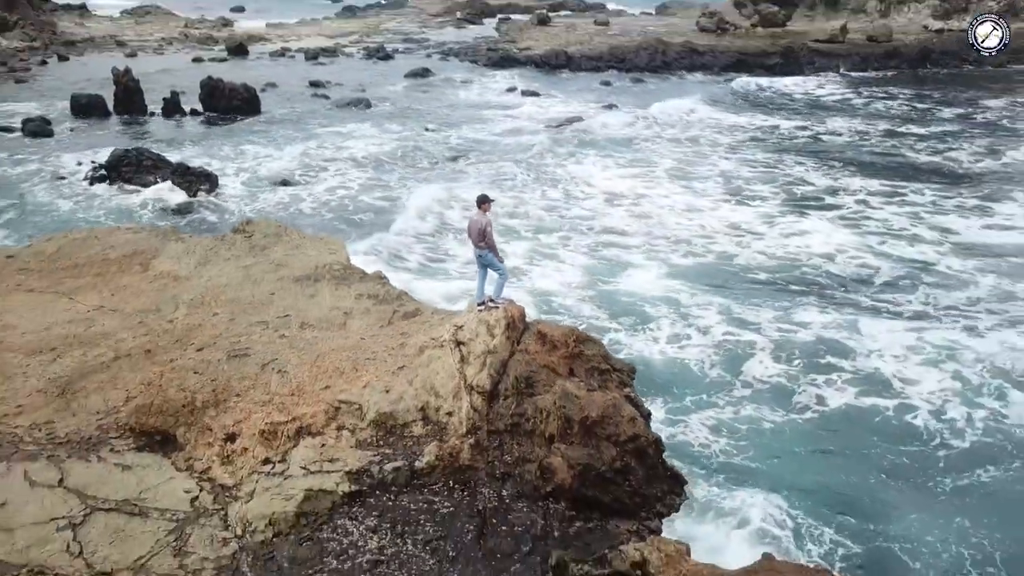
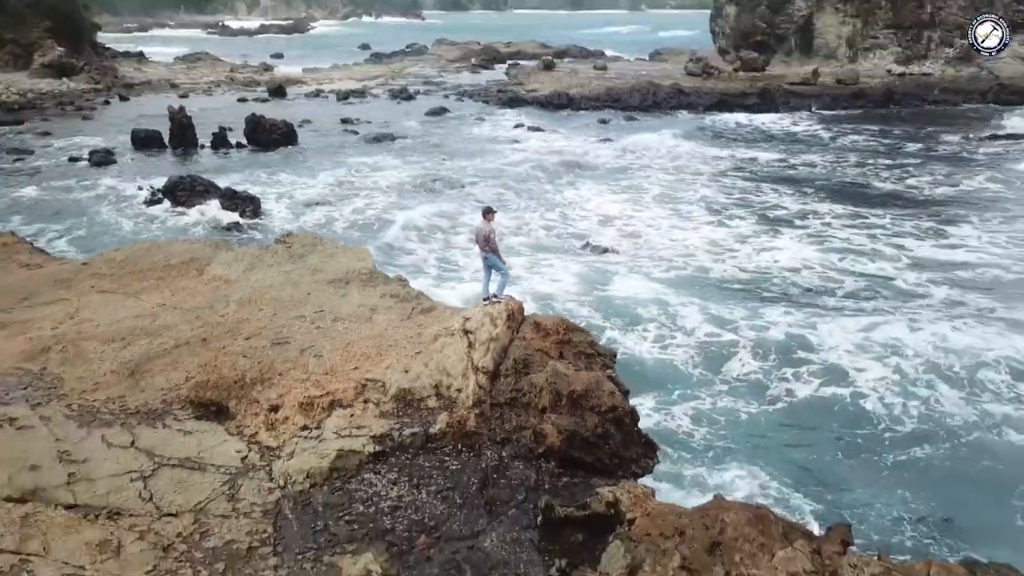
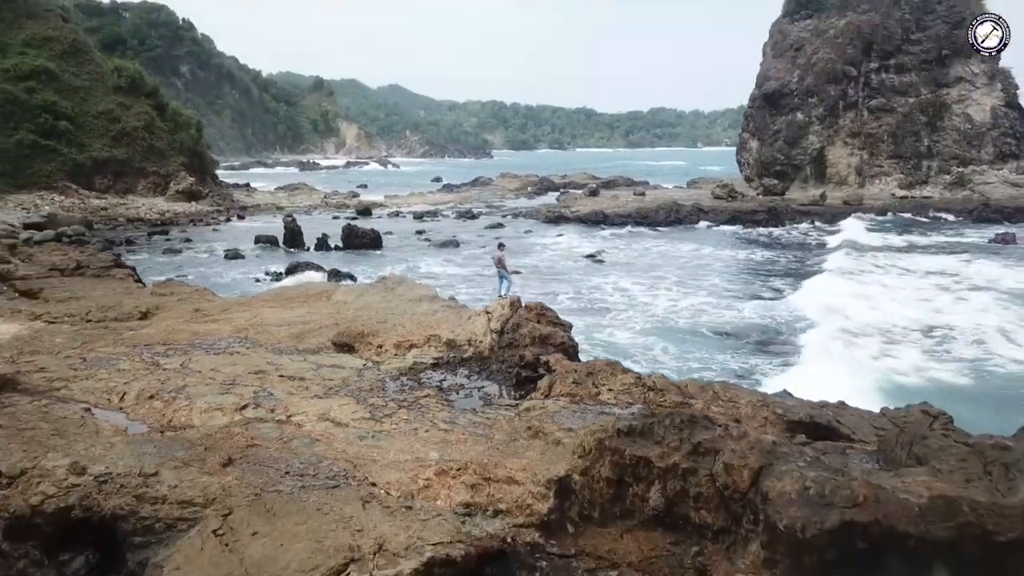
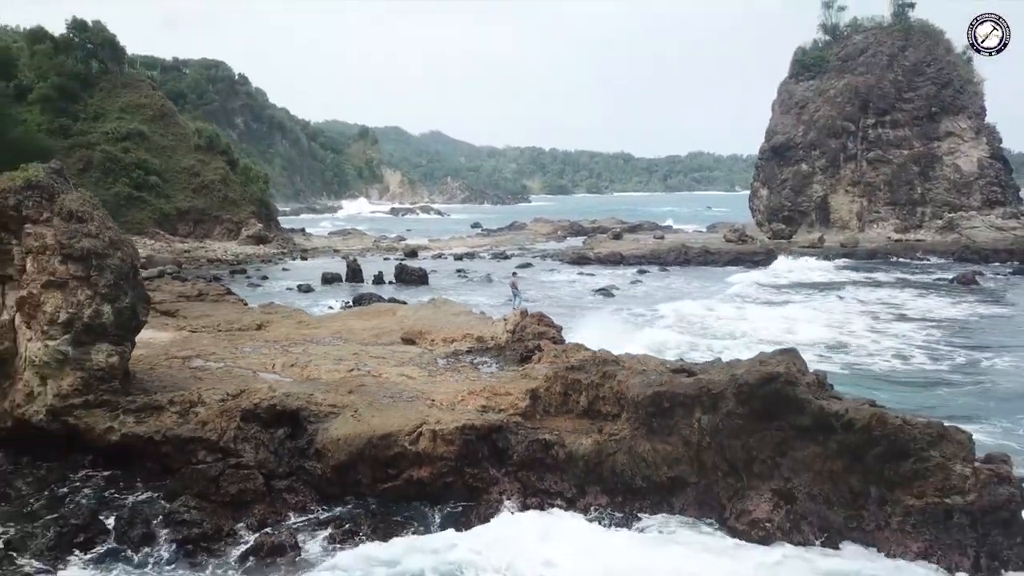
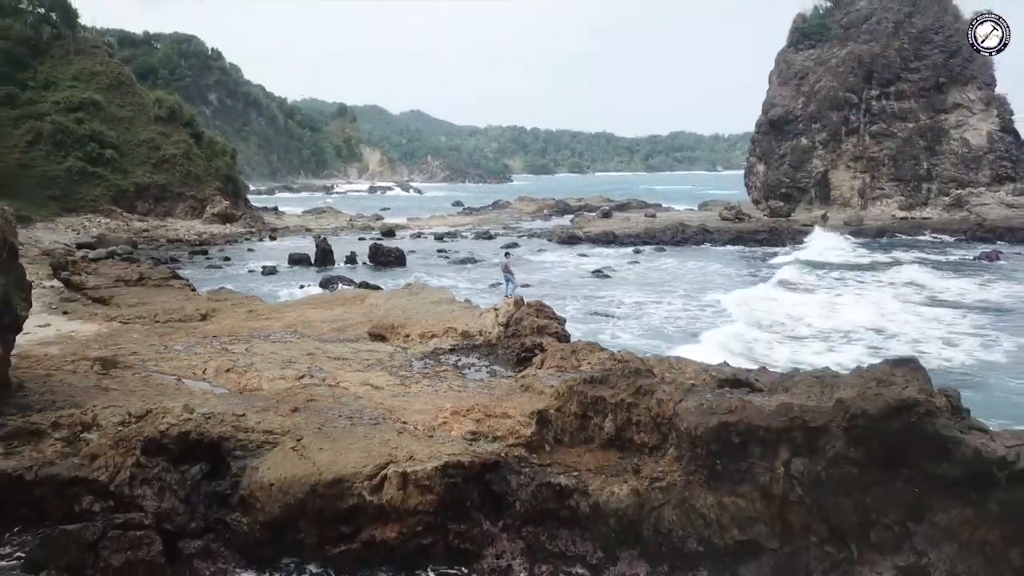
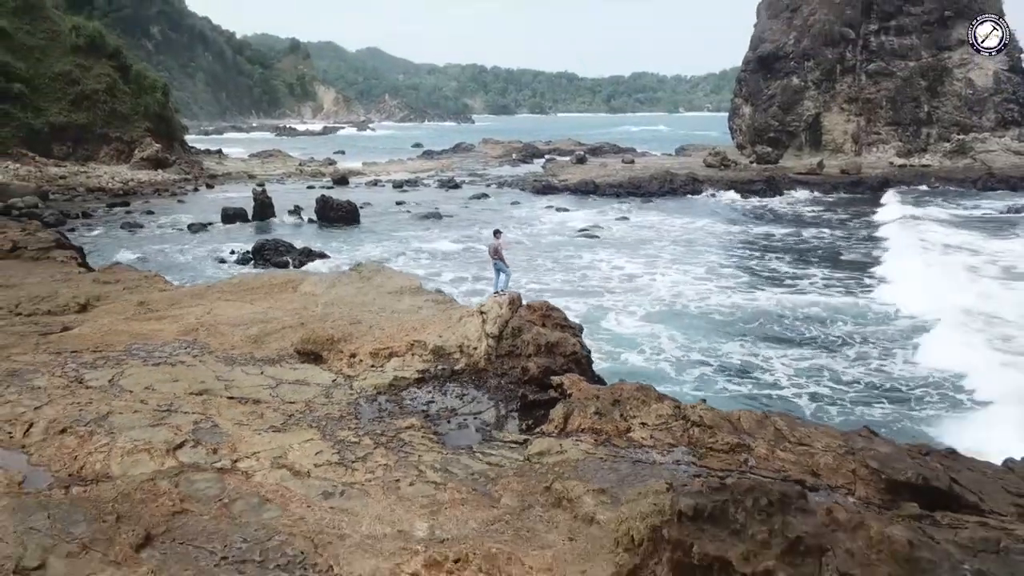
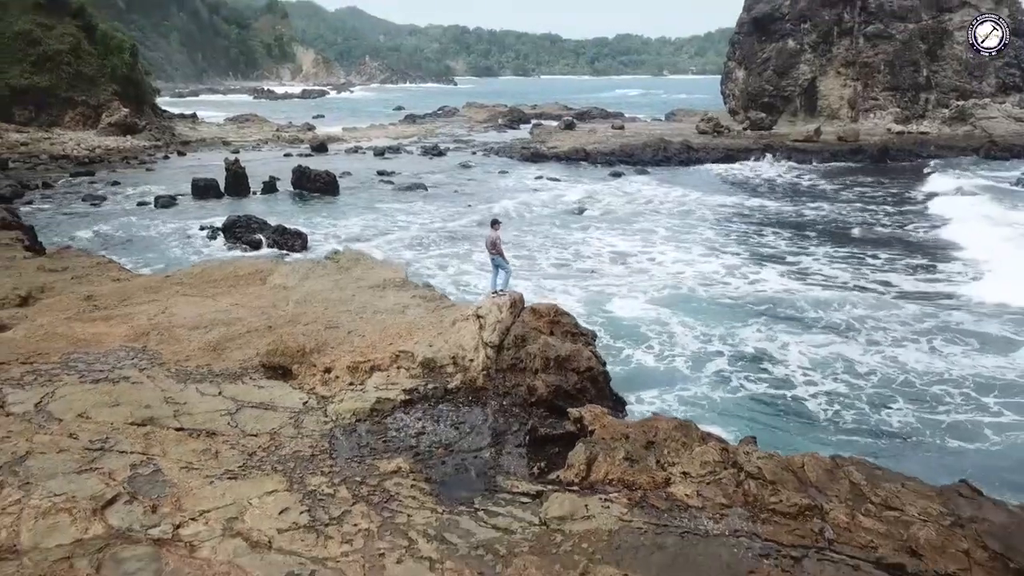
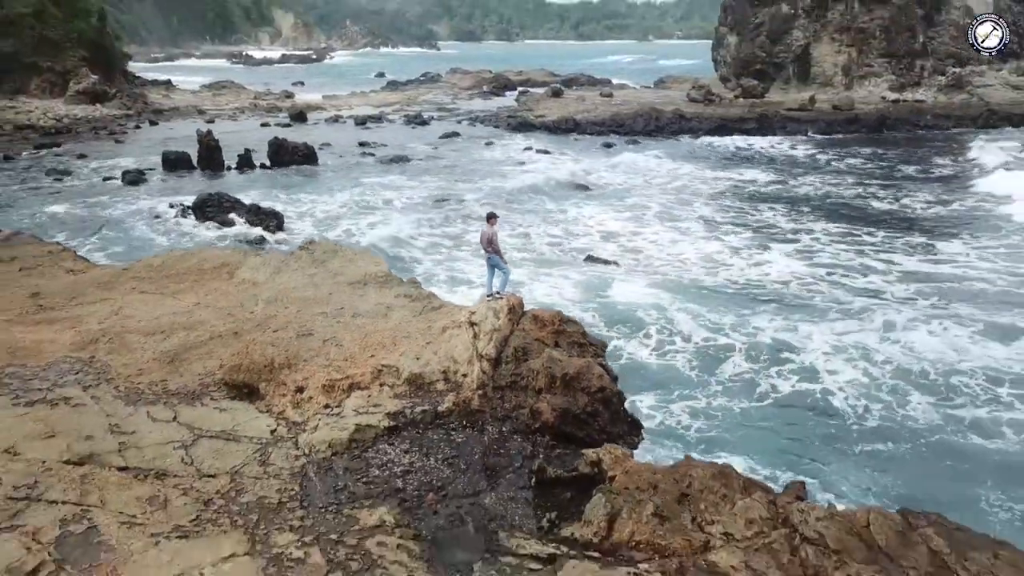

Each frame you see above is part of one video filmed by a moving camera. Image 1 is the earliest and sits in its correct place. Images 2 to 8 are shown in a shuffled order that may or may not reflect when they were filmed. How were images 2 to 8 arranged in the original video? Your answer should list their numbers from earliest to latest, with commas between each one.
2, 8, 7, 6, 3, 5, 4
